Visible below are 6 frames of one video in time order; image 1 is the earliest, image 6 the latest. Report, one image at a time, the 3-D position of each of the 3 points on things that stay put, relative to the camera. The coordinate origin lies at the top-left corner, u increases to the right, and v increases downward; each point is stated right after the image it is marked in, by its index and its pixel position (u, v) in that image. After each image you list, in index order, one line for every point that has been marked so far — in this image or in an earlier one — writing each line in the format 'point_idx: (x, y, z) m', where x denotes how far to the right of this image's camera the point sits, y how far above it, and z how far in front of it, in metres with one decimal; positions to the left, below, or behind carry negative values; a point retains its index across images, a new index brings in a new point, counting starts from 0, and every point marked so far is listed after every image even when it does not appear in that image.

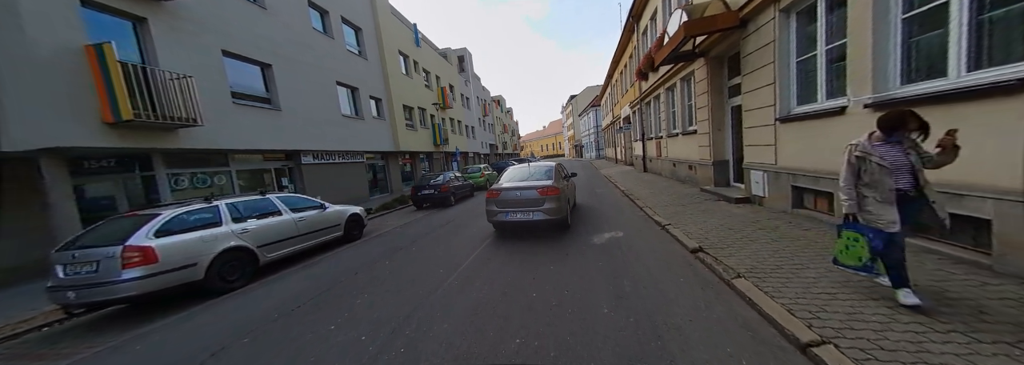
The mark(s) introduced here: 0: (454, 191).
0: (-2.1, -0.4, +10.1) m
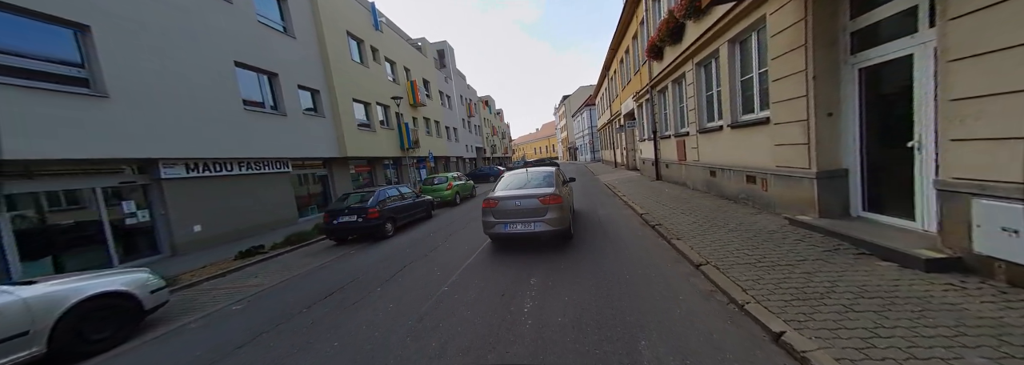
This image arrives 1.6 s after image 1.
0: (-3.0, -0.9, +6.9) m
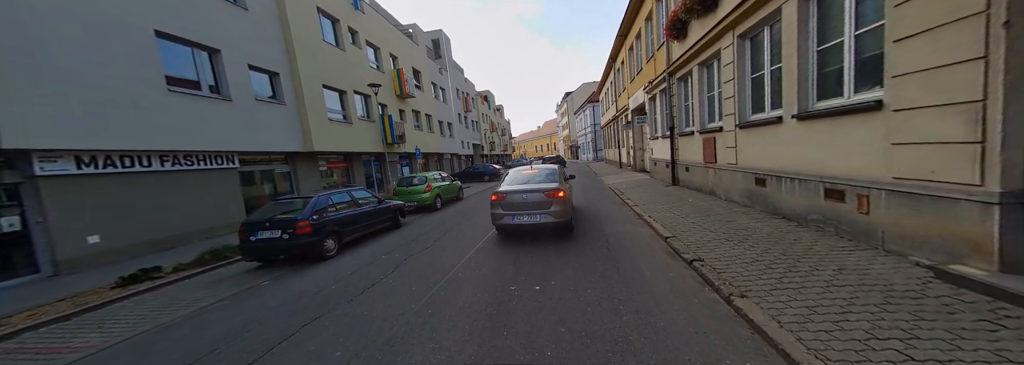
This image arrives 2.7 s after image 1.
0: (-3.4, -1.0, +5.3) m
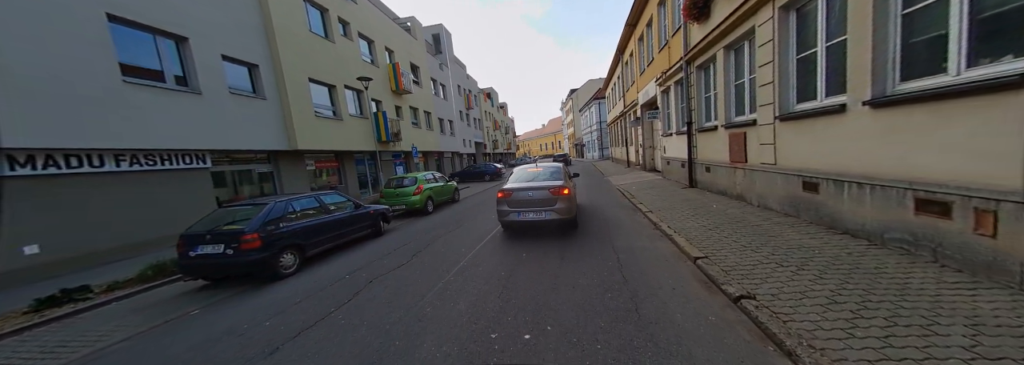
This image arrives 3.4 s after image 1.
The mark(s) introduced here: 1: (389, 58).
0: (-3.5, -1.0, +4.6) m
1: (-7.5, +7.7, +16.1) m
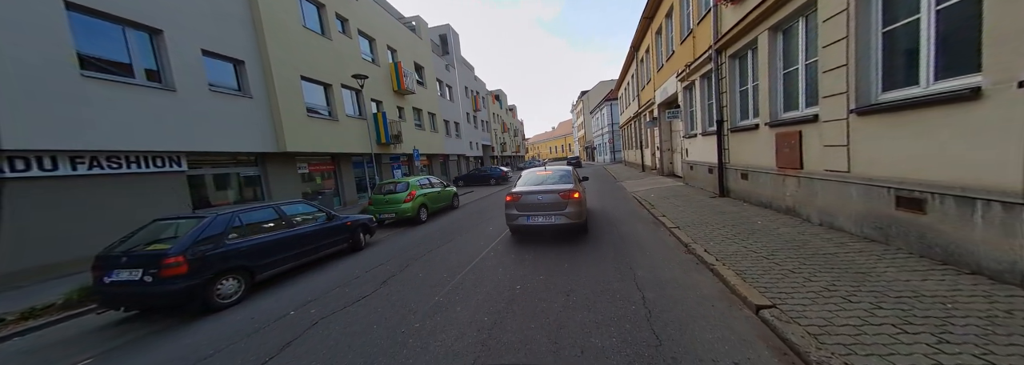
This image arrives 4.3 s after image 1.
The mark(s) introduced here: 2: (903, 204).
0: (-3.6, -1.1, +3.8) m
1: (-7.1, +7.4, +15.6) m
2: (+4.2, -0.2, +2.9) m
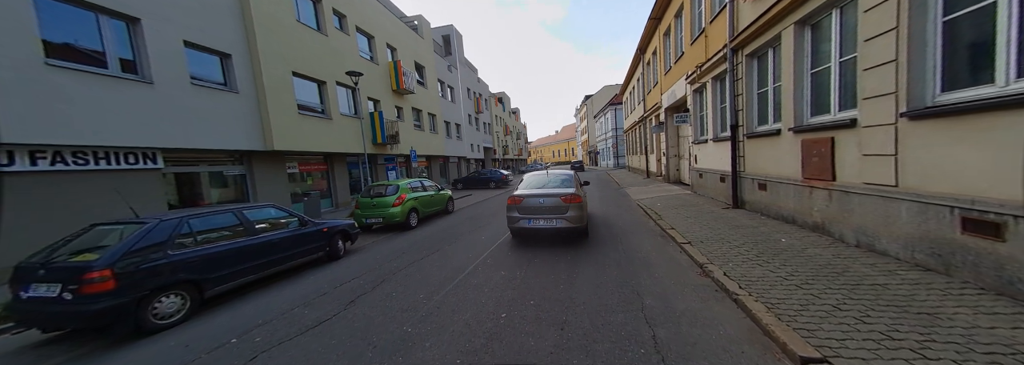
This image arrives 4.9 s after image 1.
0: (-3.8, -1.2, +3.4) m
1: (-7.0, +7.4, +15.3) m
2: (+4.1, -0.4, +2.3) m
